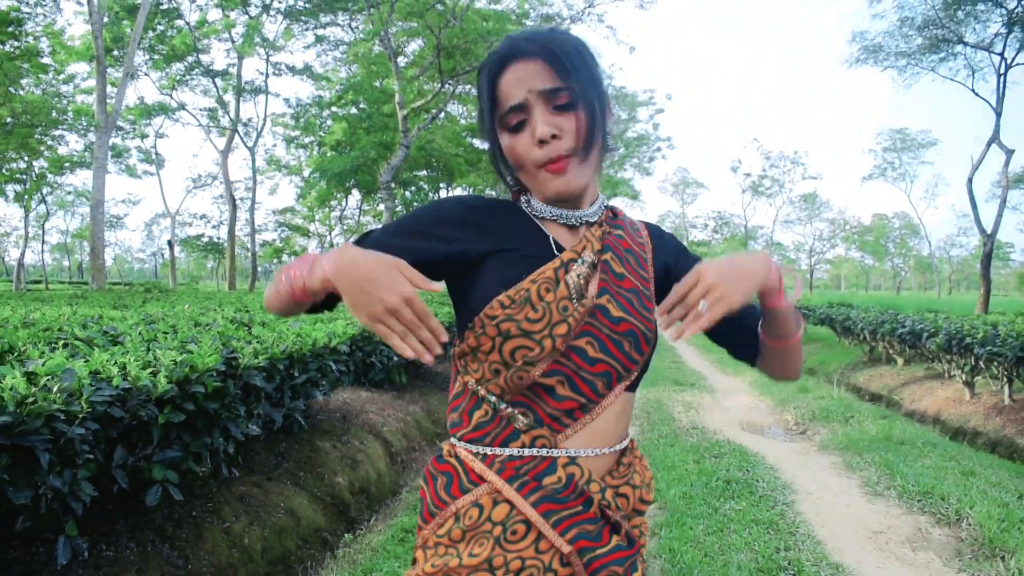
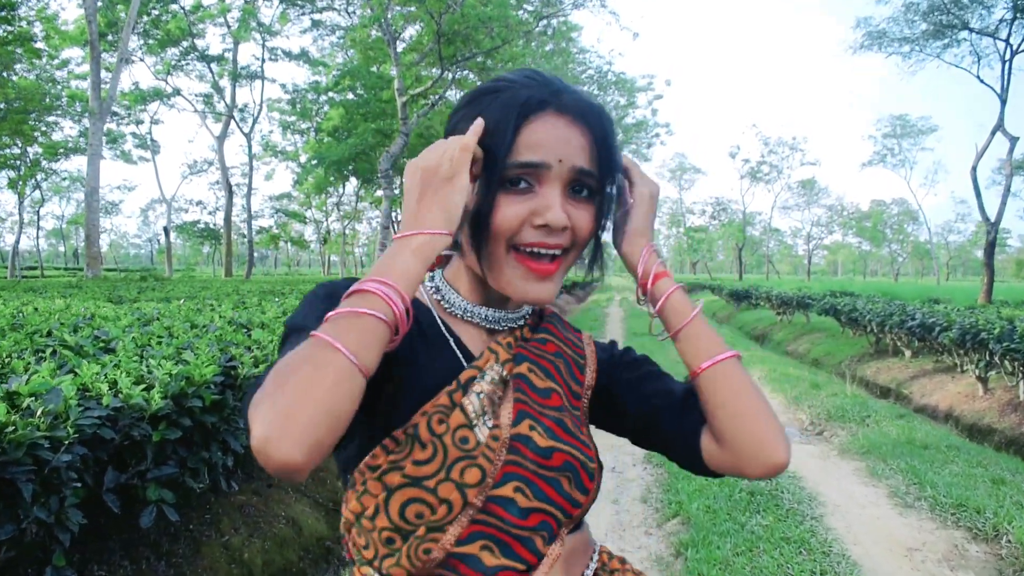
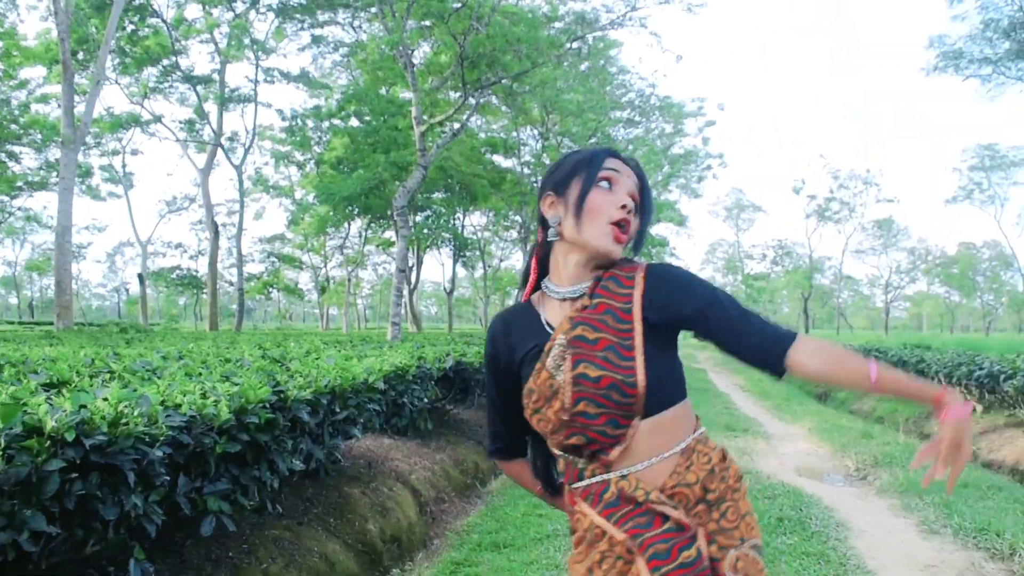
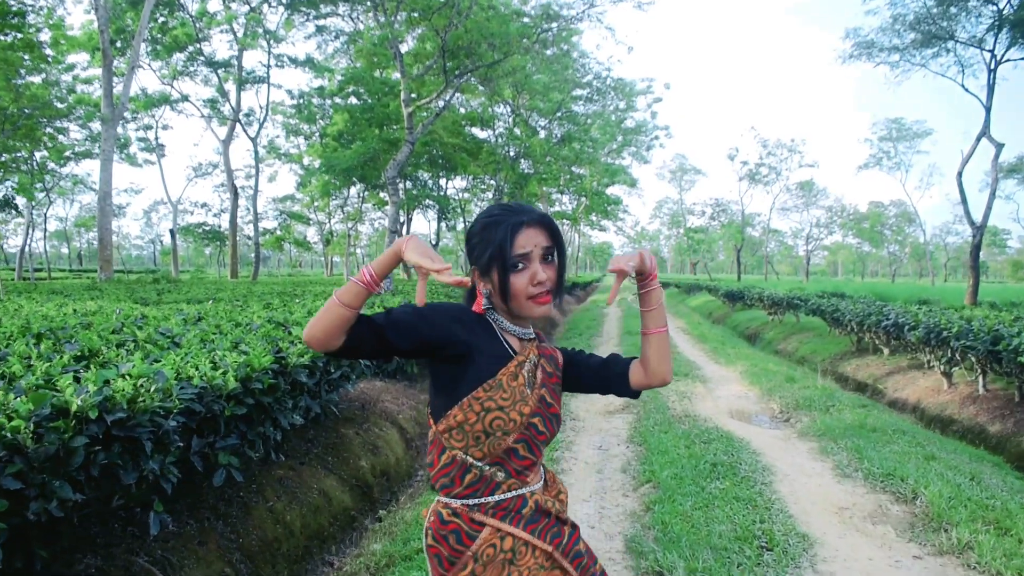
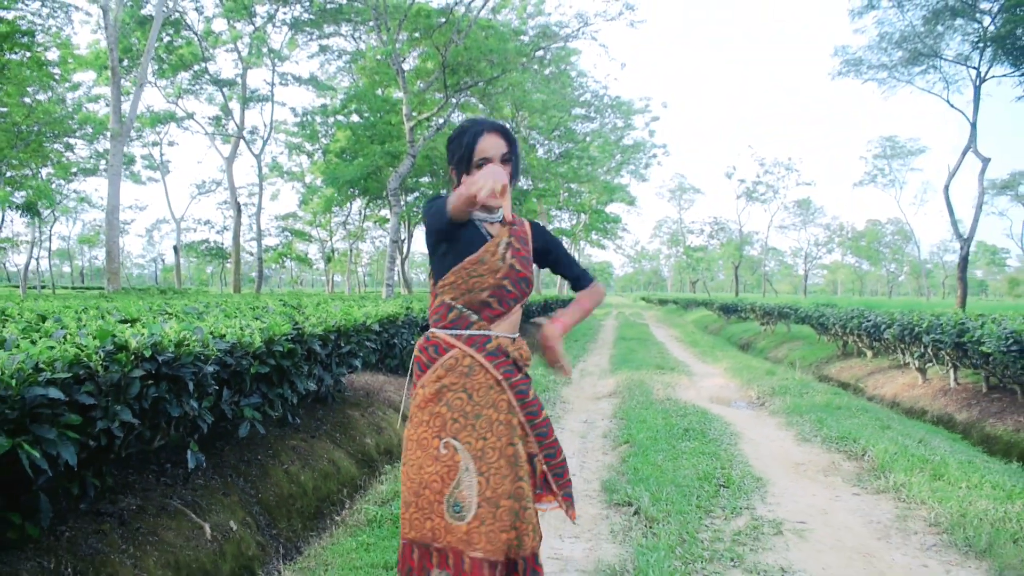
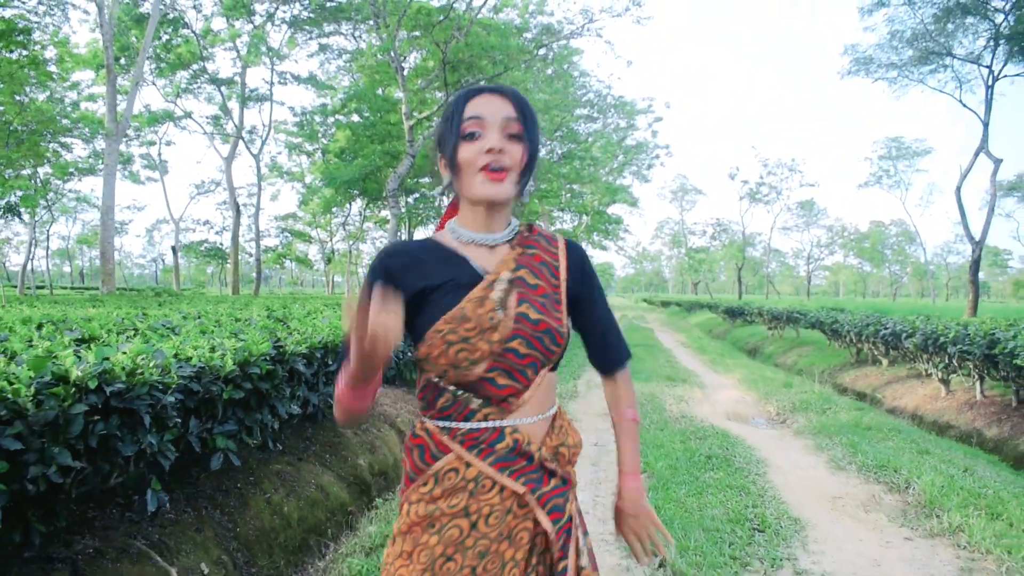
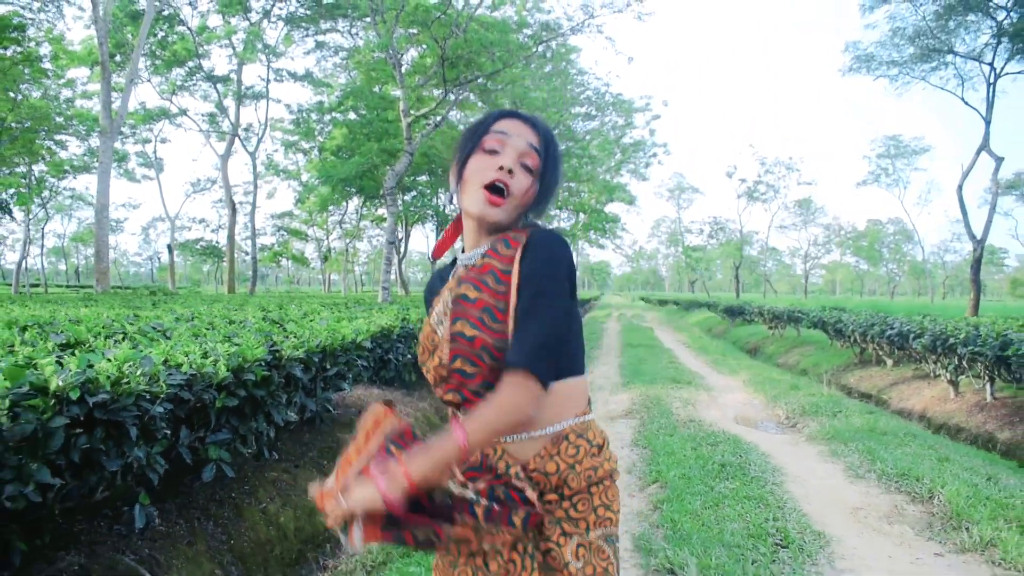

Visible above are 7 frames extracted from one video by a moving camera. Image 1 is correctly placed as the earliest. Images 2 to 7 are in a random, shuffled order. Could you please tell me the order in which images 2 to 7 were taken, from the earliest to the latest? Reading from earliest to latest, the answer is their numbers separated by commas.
6, 5, 4, 2, 7, 3
